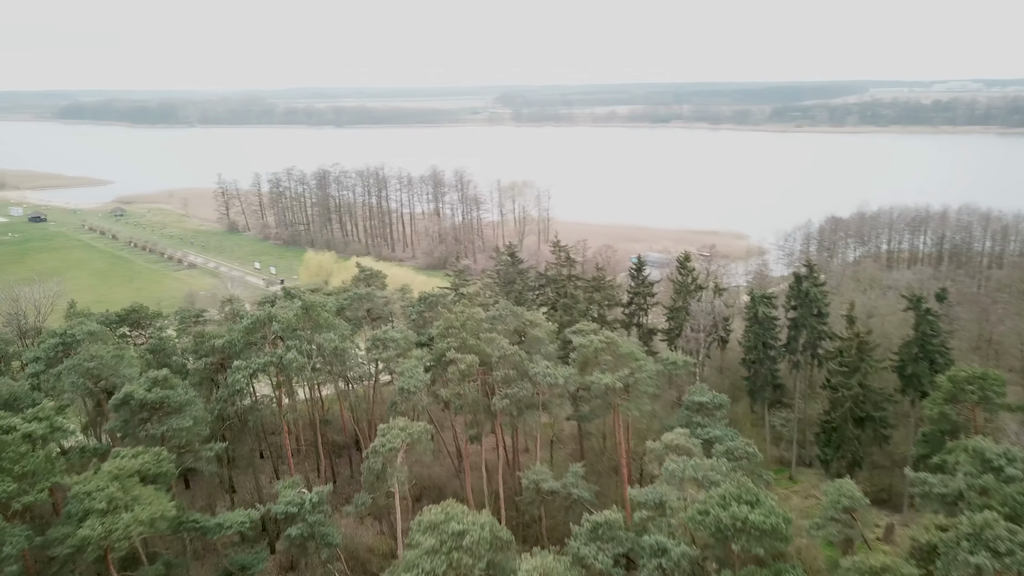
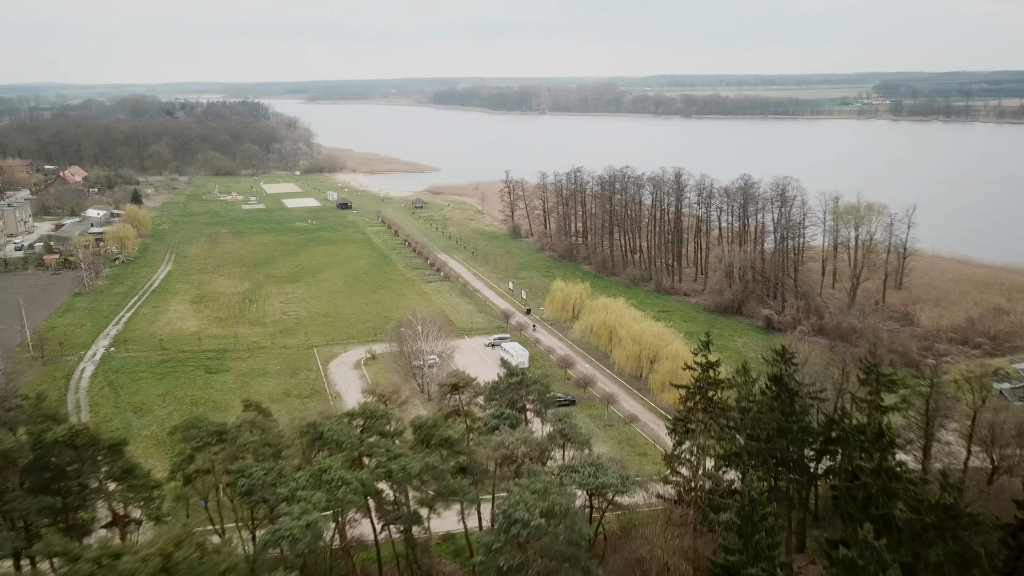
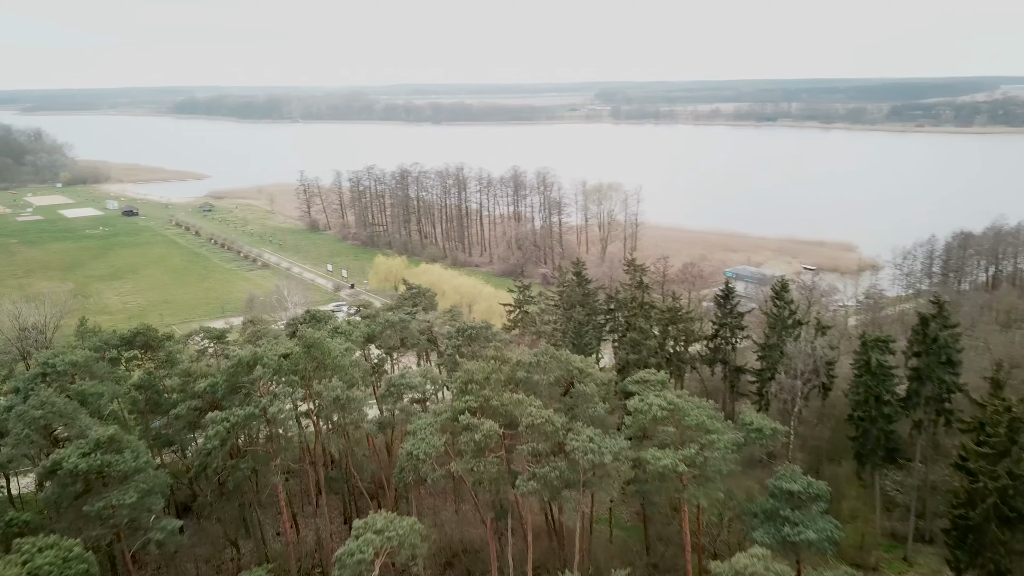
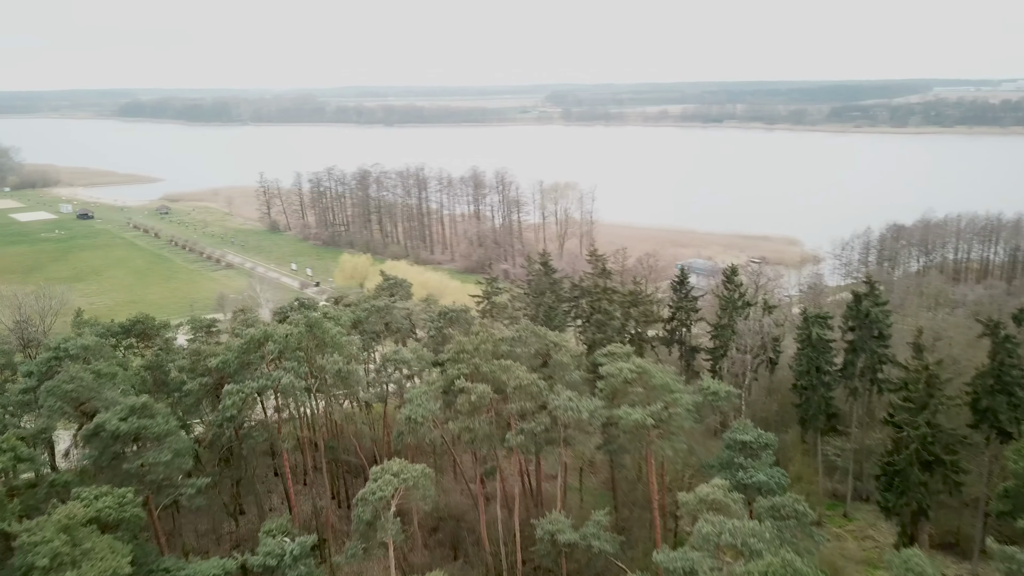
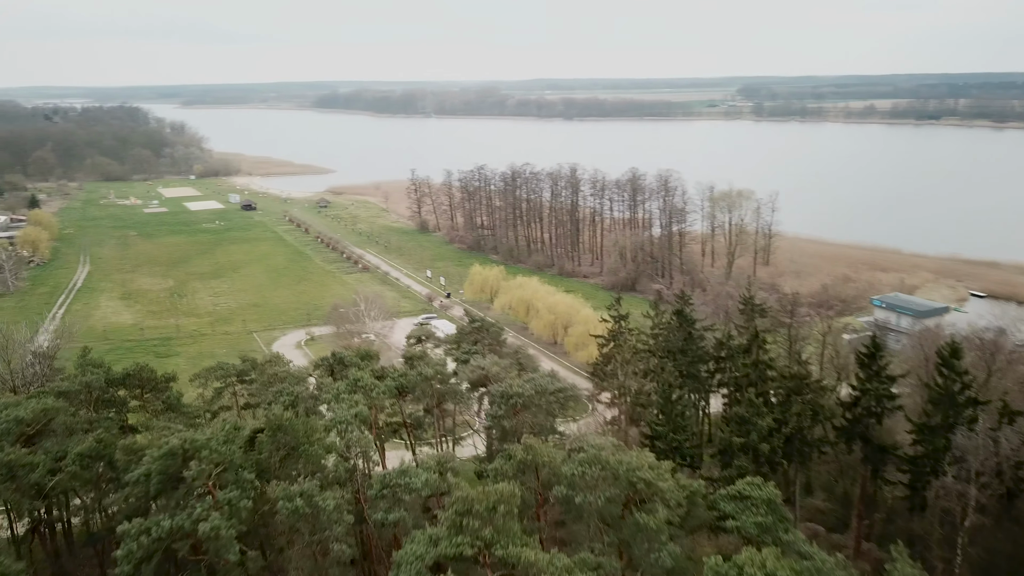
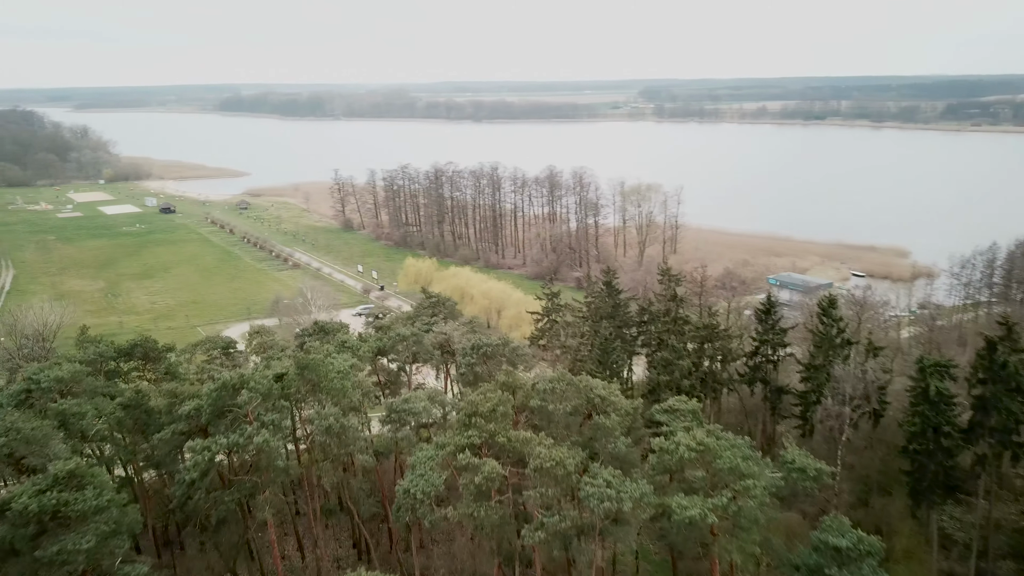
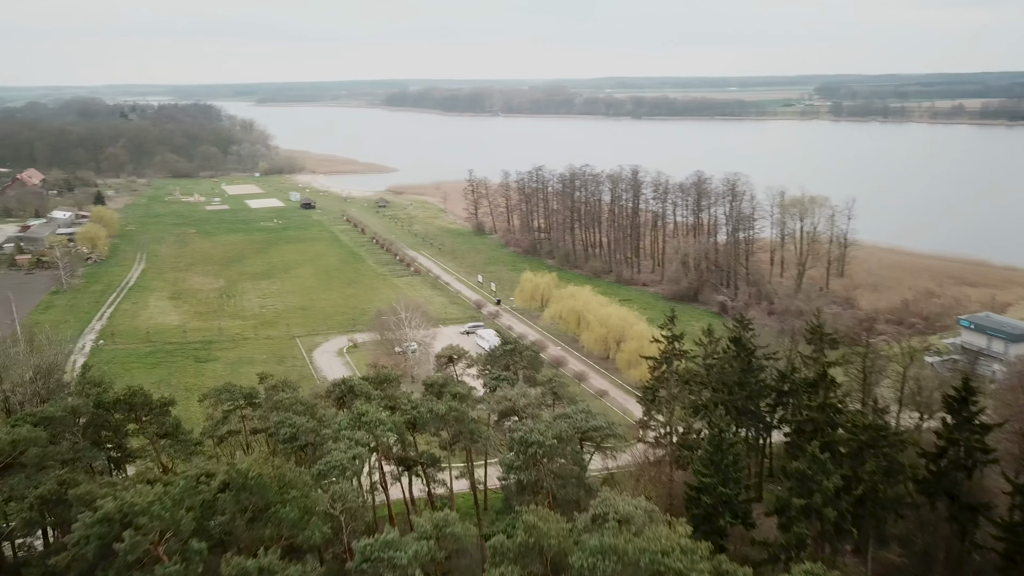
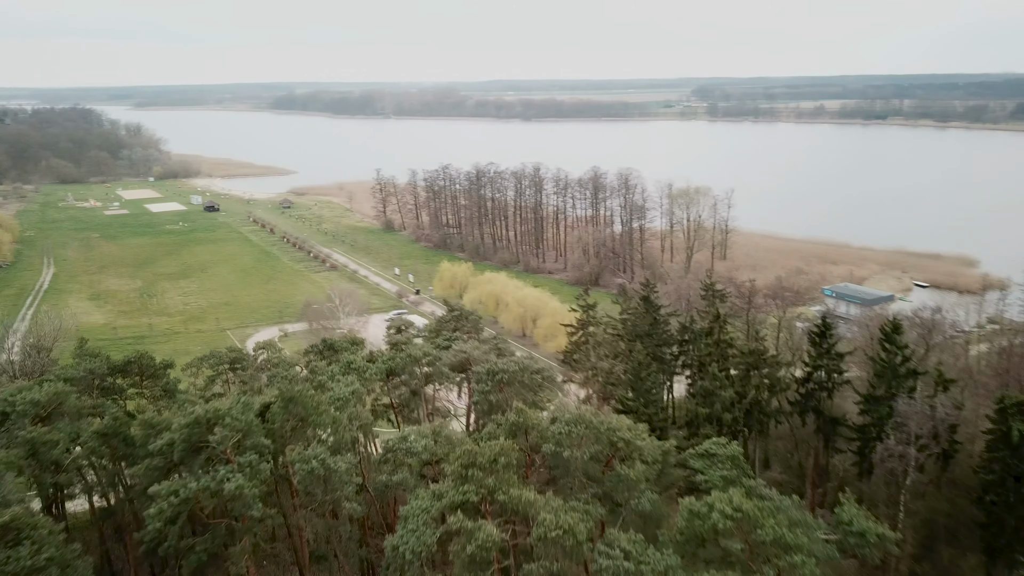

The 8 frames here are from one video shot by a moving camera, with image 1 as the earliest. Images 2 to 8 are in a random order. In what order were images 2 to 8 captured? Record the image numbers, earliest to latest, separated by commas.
4, 3, 6, 8, 5, 7, 2
